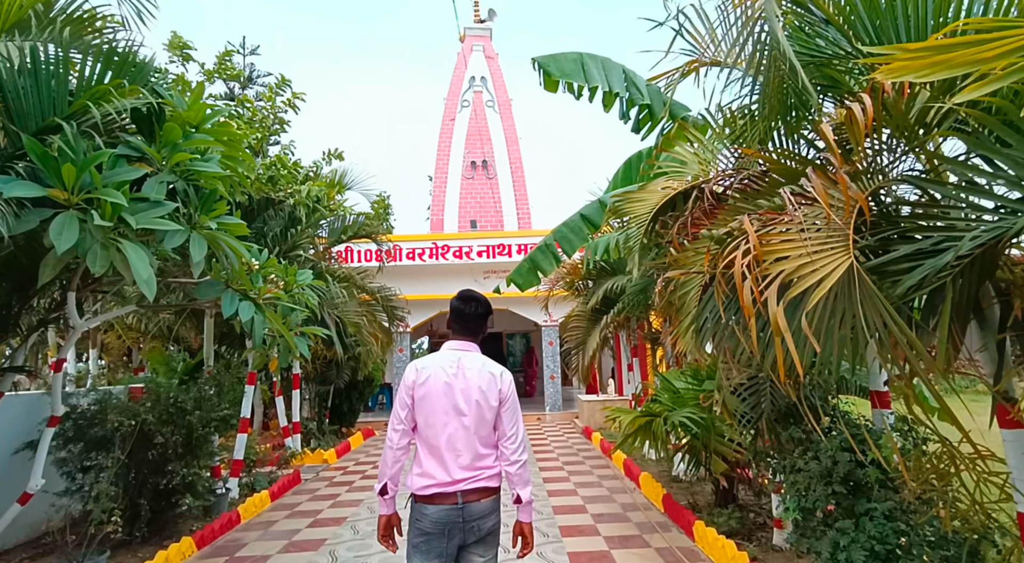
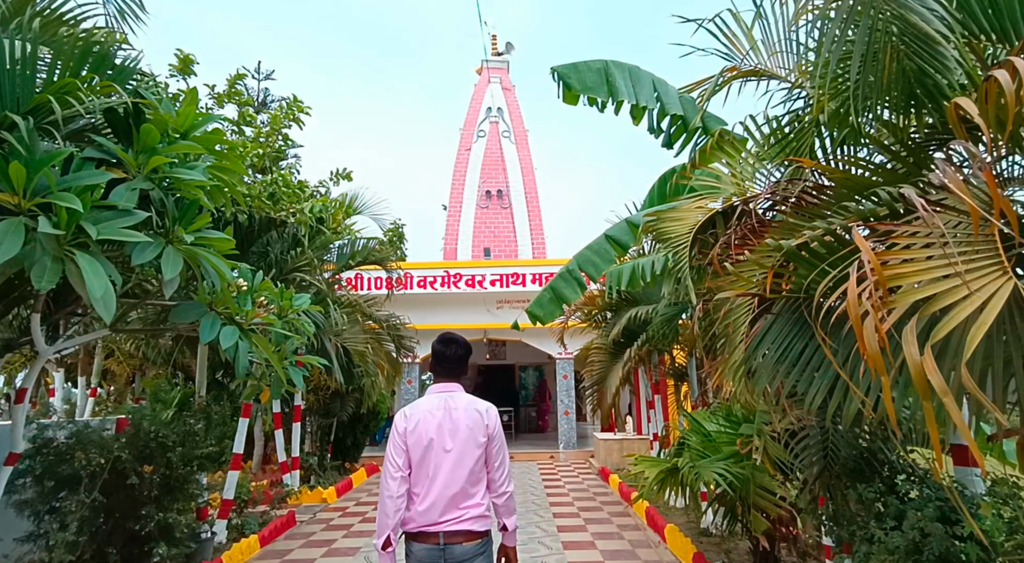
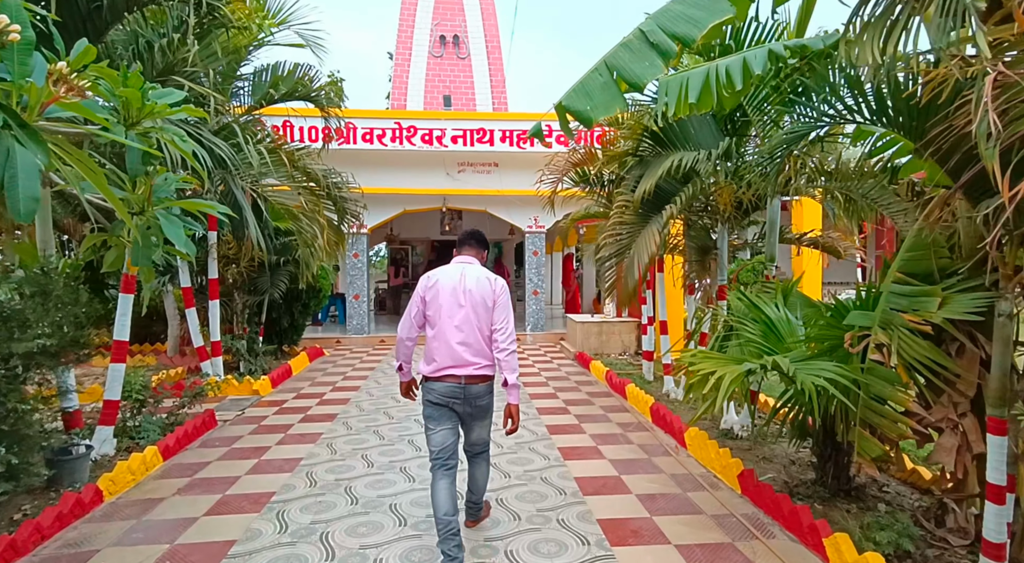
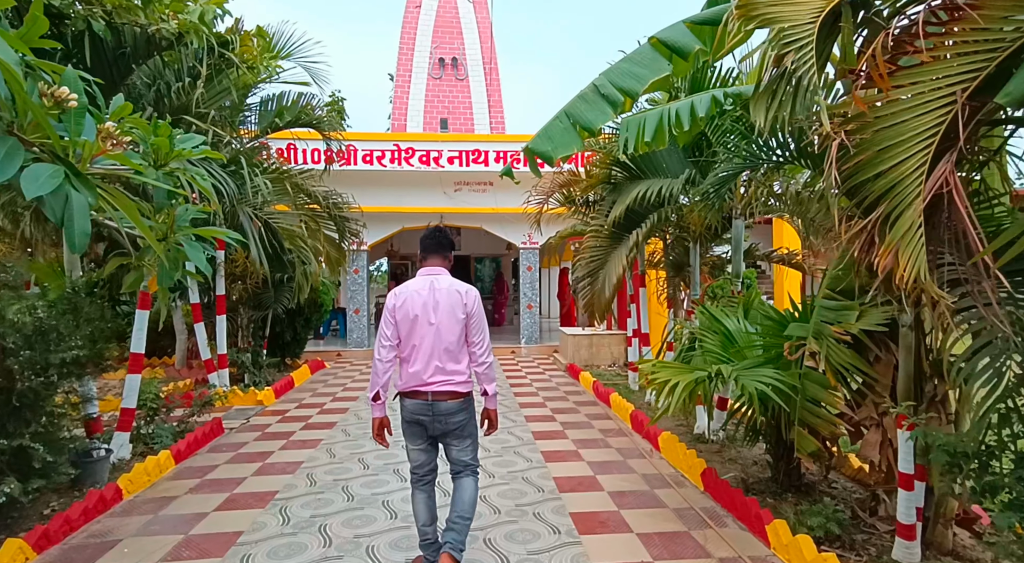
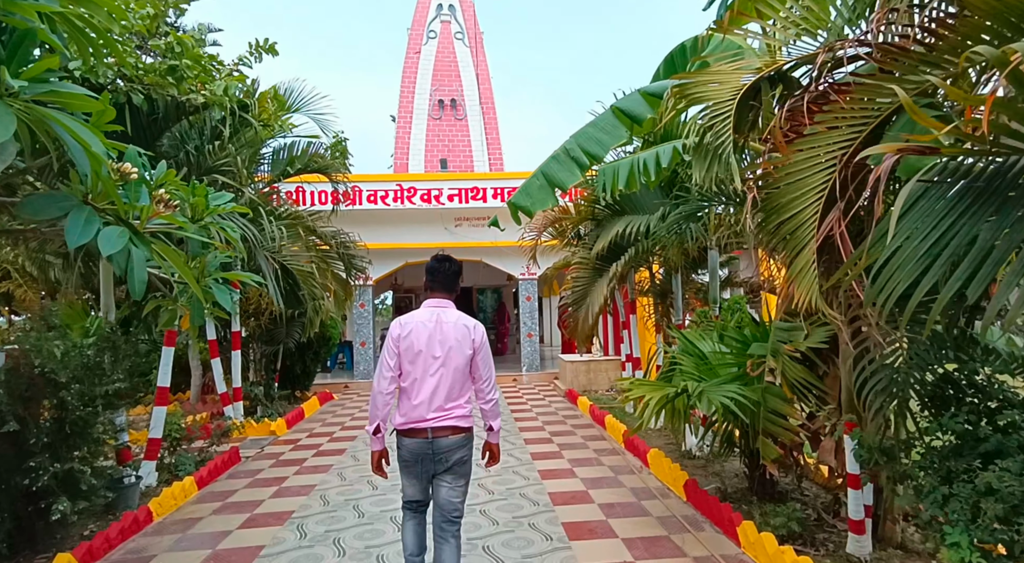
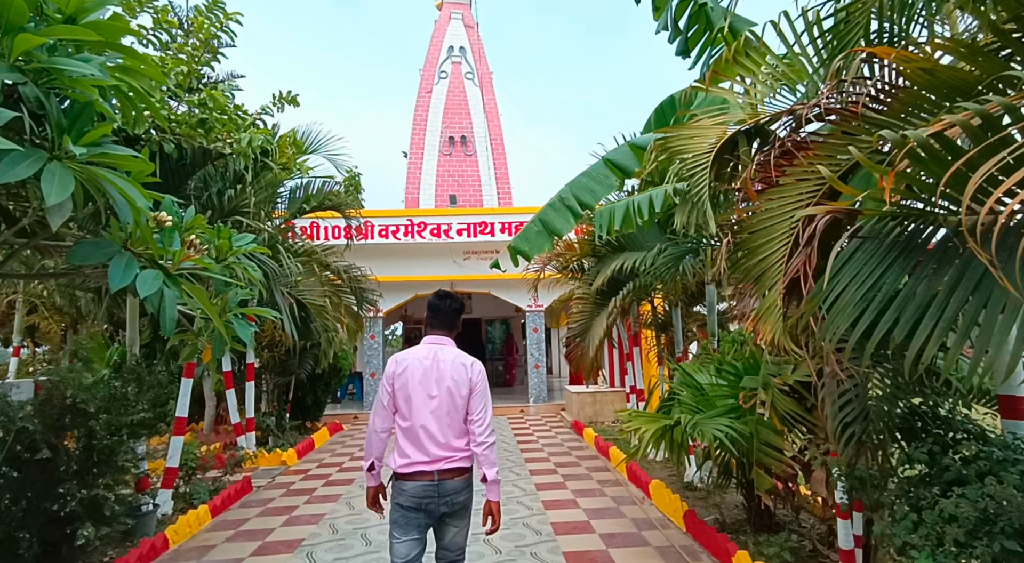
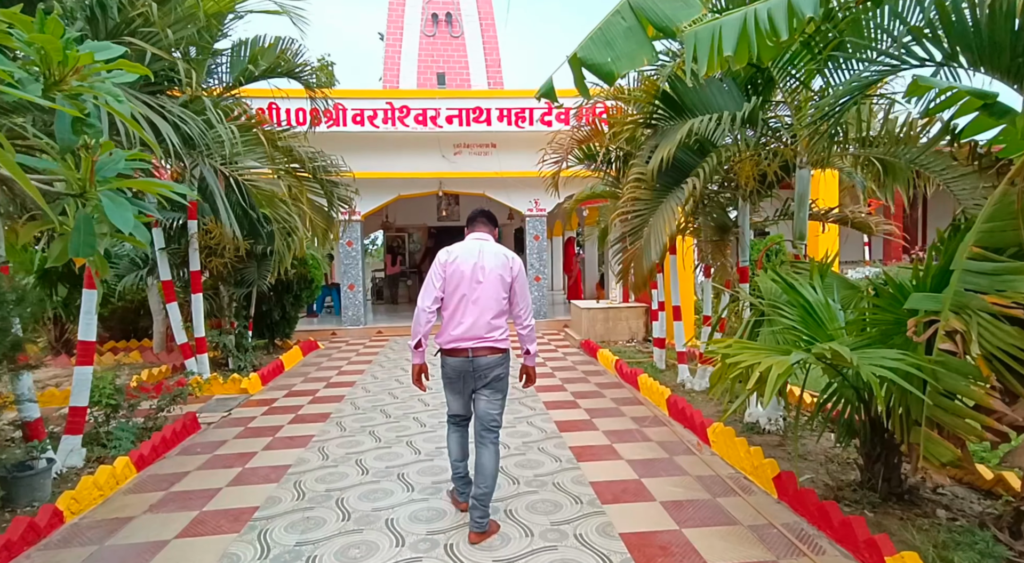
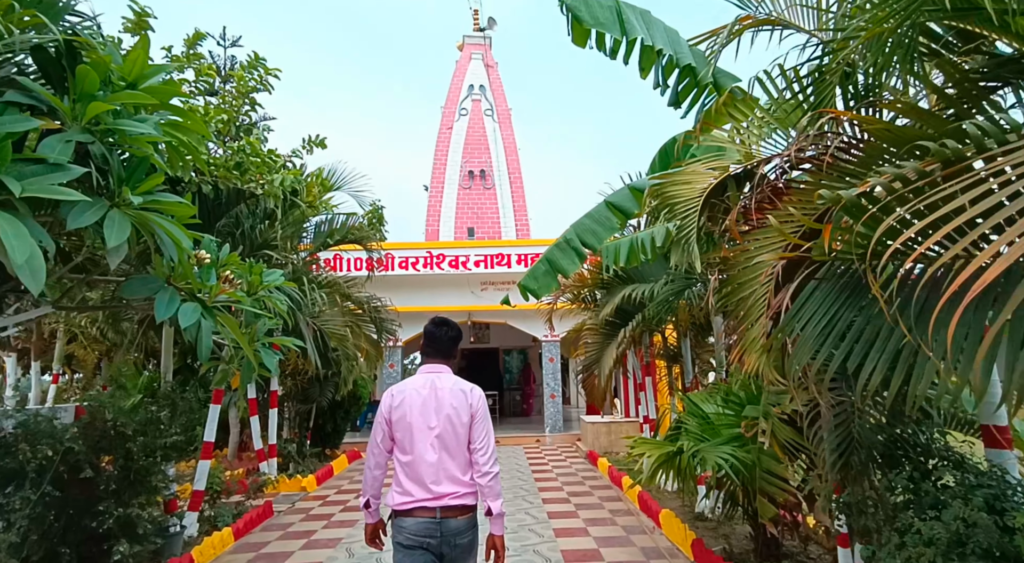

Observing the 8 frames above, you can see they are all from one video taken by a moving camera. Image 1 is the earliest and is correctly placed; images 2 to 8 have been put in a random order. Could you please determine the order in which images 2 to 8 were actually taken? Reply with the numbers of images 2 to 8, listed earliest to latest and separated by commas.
2, 8, 6, 5, 4, 3, 7
